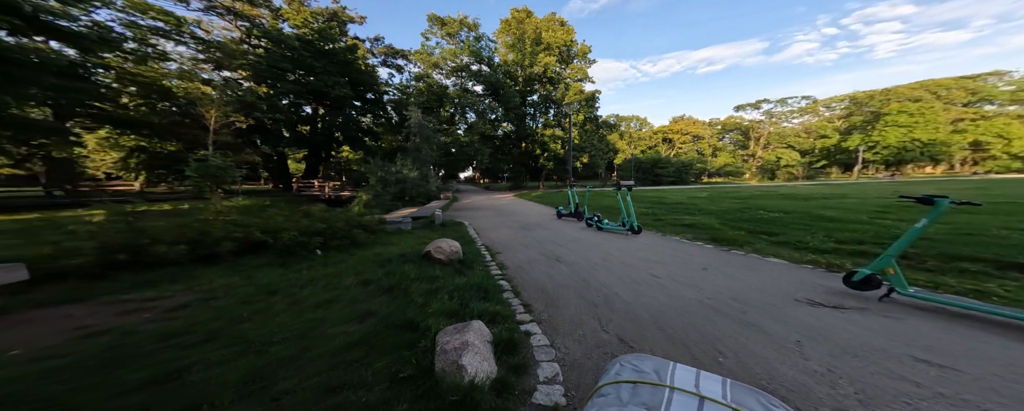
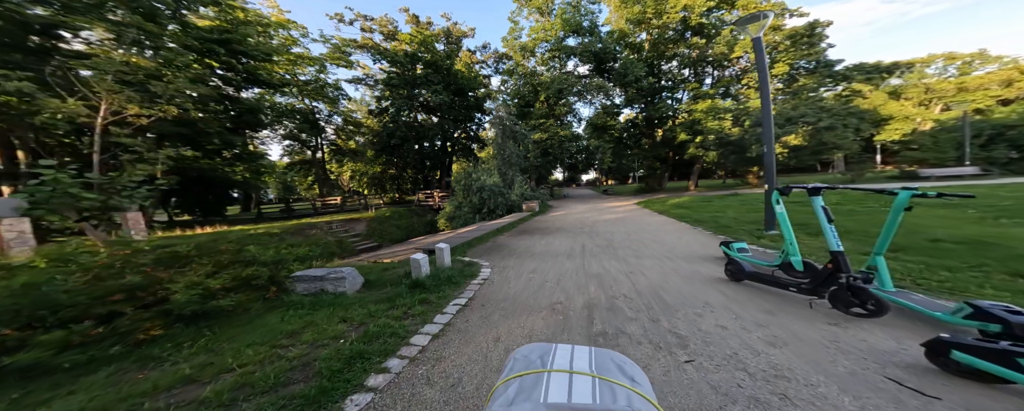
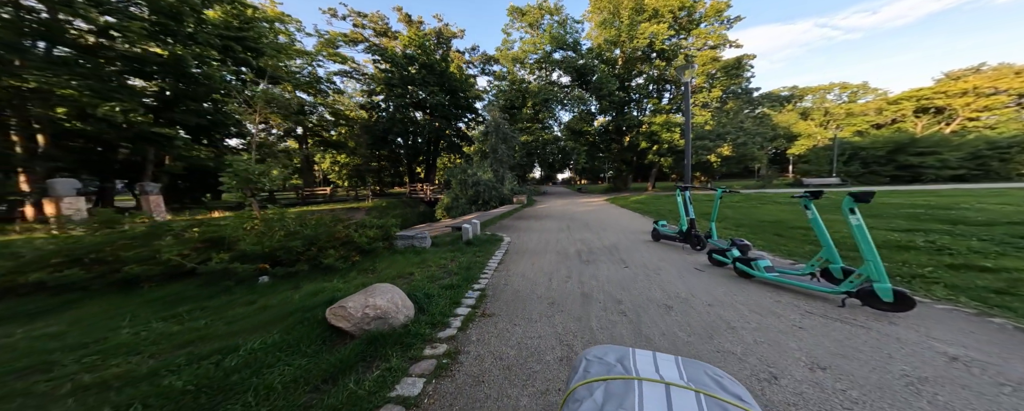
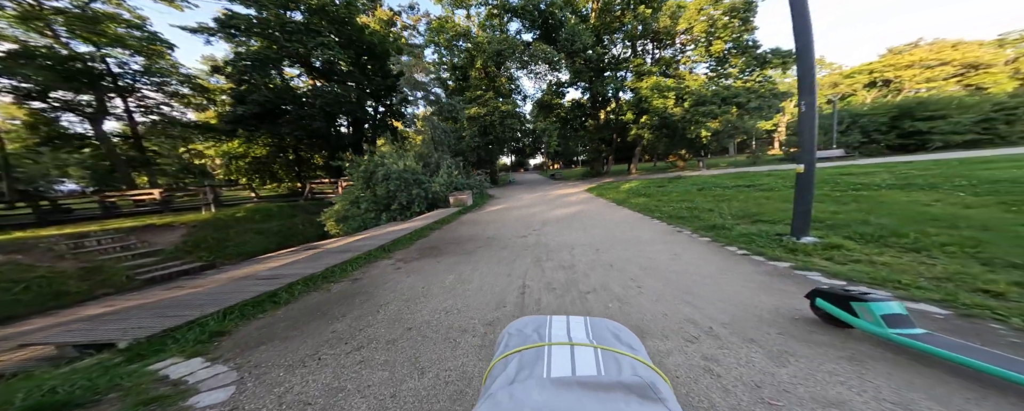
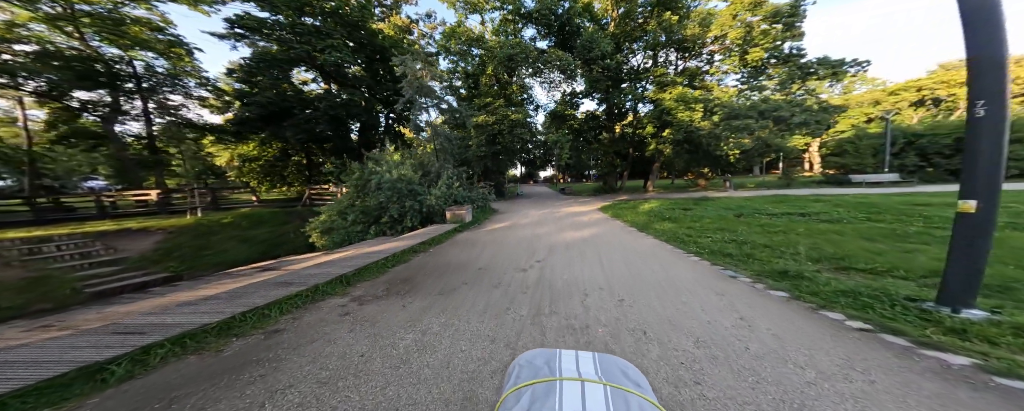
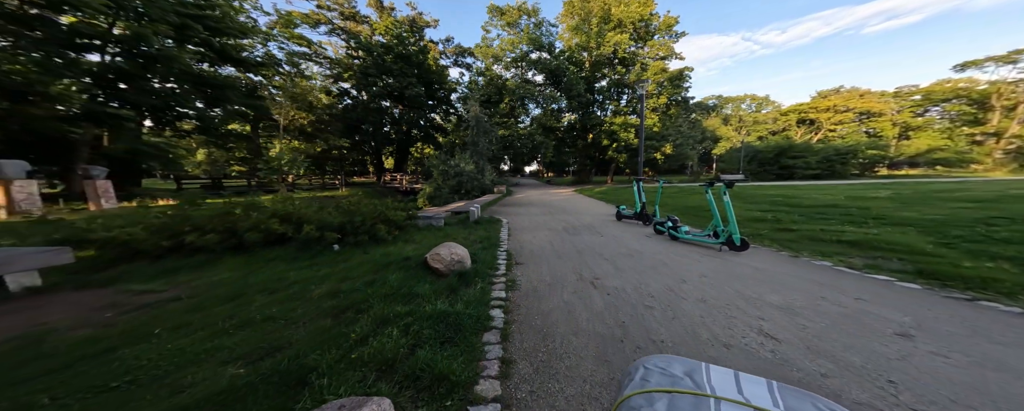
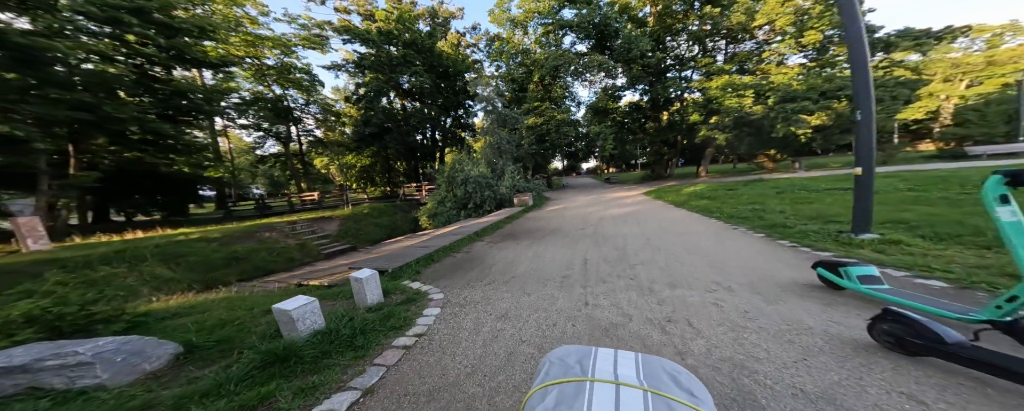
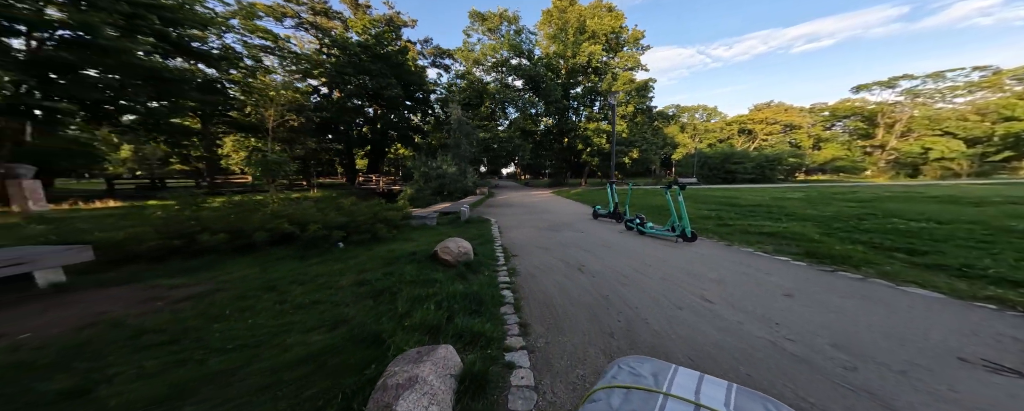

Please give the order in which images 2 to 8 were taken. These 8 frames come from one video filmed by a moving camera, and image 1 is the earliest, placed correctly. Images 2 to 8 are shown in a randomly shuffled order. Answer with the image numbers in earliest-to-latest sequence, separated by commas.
8, 6, 3, 2, 7, 4, 5
